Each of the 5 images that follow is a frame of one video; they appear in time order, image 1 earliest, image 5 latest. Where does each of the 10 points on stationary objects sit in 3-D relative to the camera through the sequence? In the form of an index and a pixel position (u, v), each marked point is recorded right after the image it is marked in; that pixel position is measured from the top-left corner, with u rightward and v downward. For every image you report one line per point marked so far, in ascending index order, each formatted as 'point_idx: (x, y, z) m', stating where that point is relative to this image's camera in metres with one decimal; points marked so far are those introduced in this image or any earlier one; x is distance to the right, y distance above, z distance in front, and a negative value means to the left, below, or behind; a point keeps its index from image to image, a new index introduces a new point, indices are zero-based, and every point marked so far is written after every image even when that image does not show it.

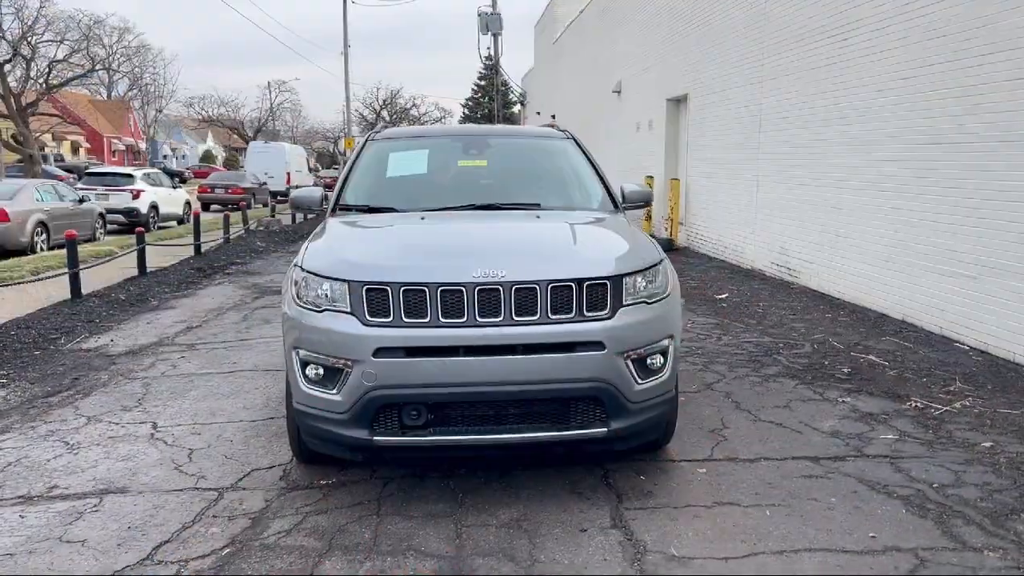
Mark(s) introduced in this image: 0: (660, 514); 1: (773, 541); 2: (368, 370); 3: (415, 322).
0: (+0.7, -1.0, +3.7) m
1: (+1.1, -1.0, +3.4) m
2: (-0.6, -0.4, +3.6) m
3: (-0.4, -0.1, +3.7) m
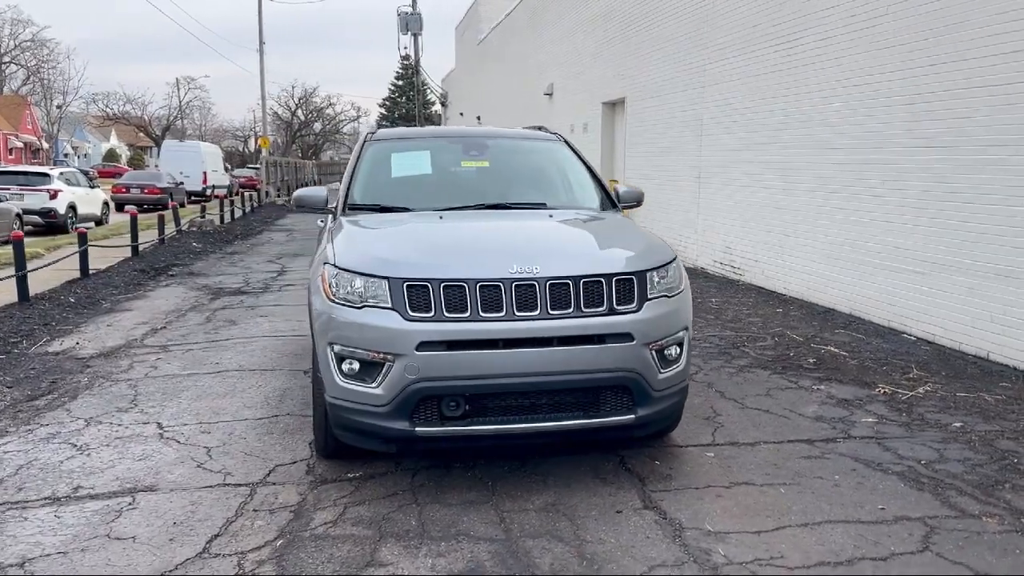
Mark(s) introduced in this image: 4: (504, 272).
0: (+0.8, -1.0, +4.0) m
1: (+1.2, -1.0, +3.7) m
2: (-0.4, -0.3, +3.7) m
3: (-0.2, -0.1, +3.8) m
4: (0.0, +0.1, +3.8) m
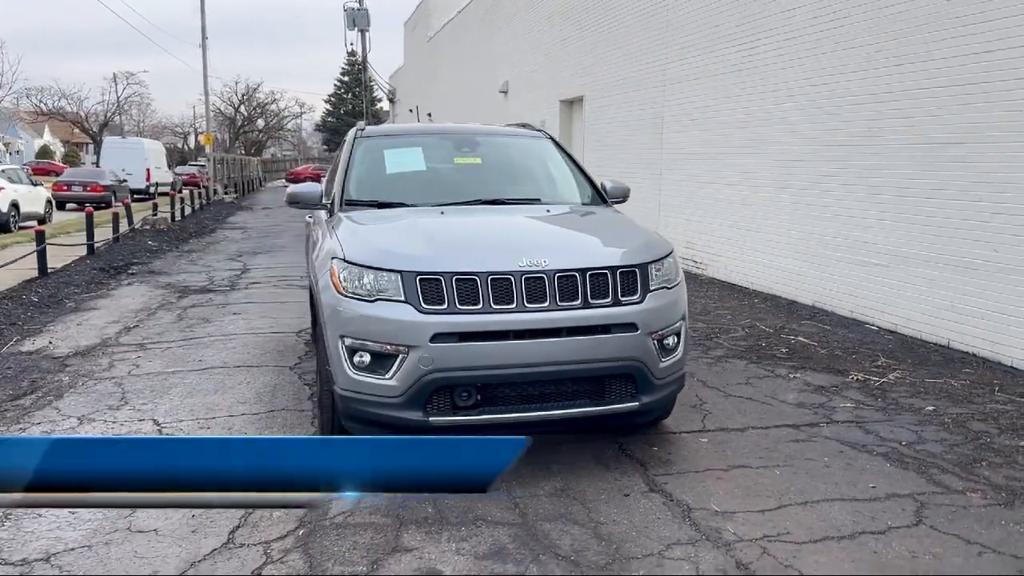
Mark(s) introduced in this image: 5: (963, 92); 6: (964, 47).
0: (+0.9, -0.9, +4.1) m
1: (+1.3, -1.0, +3.9) m
2: (-0.4, -0.3, +3.8) m
3: (-0.2, -0.1, +3.9) m
4: (0.0, +0.1, +4.0) m
5: (+4.0, +1.7, +7.5) m
6: (+4.0, +2.1, +7.5) m
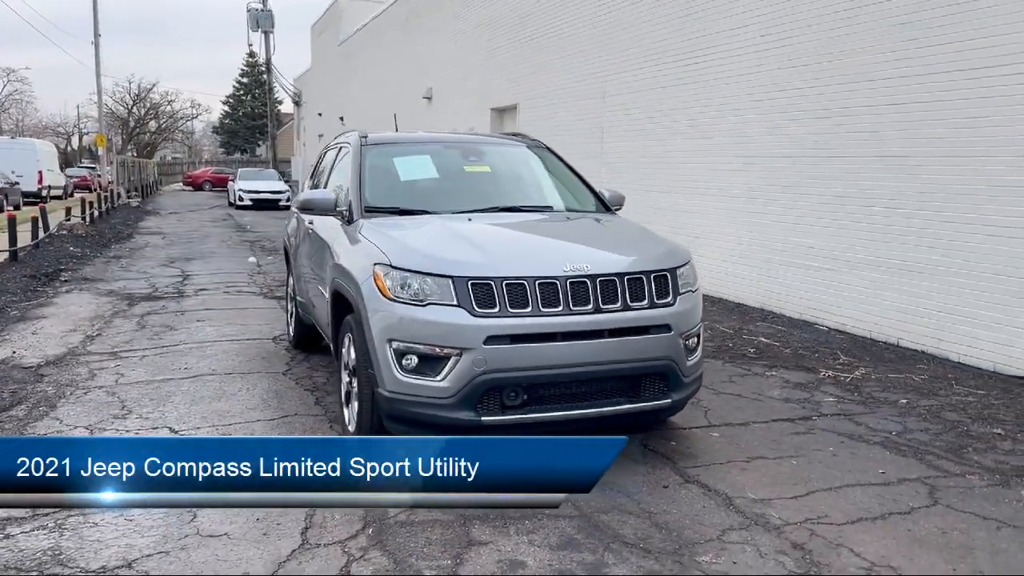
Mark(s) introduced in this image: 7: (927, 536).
0: (+1.0, -0.9, +4.4) m
1: (+1.5, -1.0, +4.2) m
2: (-0.2, -0.3, +4.0) m
3: (0.0, -0.1, +4.0) m
4: (+0.2, +0.1, +4.1) m
5: (+3.8, +1.7, +8.1) m
6: (+3.8, +2.1, +8.1) m
7: (+1.7, -1.0, +3.5) m
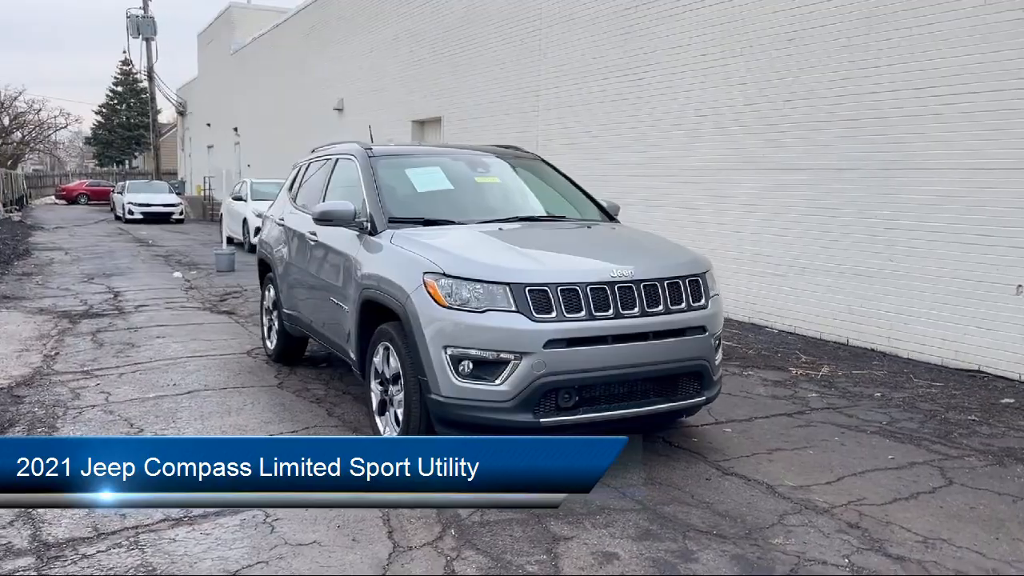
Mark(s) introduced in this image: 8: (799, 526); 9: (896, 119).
0: (+1.3, -1.0, +4.7) m
1: (+1.8, -1.0, +4.6) m
2: (+0.1, -0.4, +4.1) m
3: (+0.3, -0.1, +4.2) m
4: (+0.5, +0.1, +4.3) m
5: (+3.5, +1.7, +8.7) m
6: (+3.5, +2.1, +8.7) m
7: (+2.1, -1.0, +3.9) m
8: (+1.3, -1.1, +3.7) m
9: (+3.7, +1.7, +8.3) m
